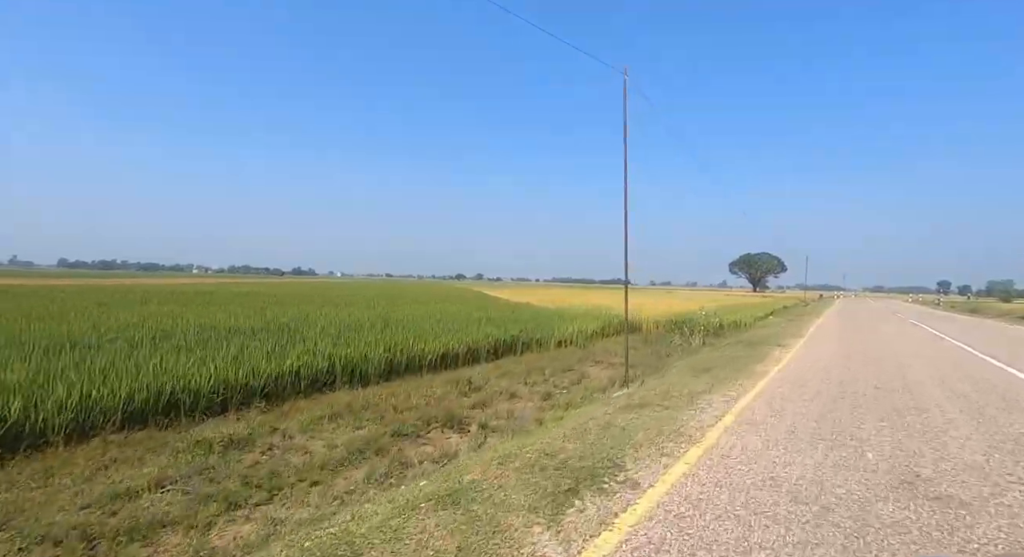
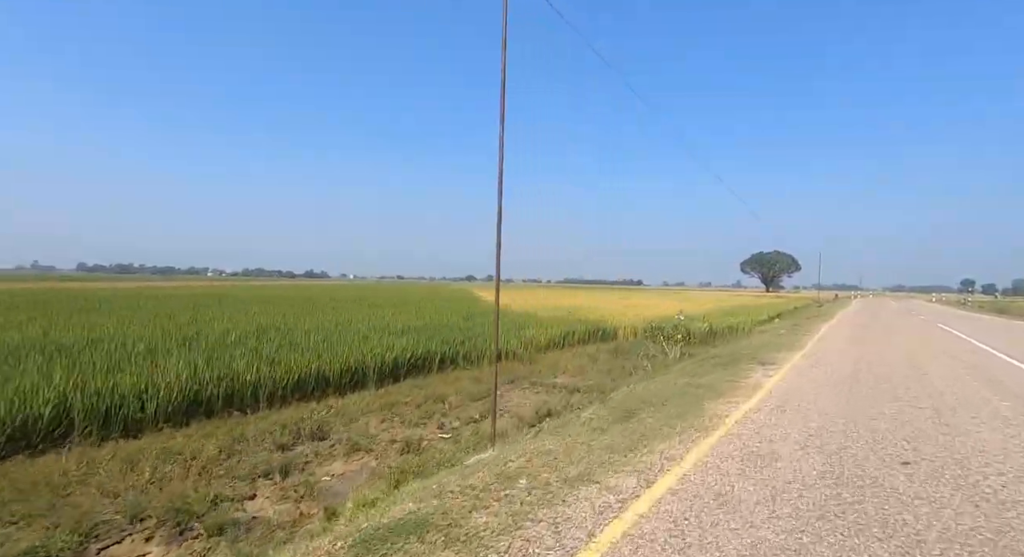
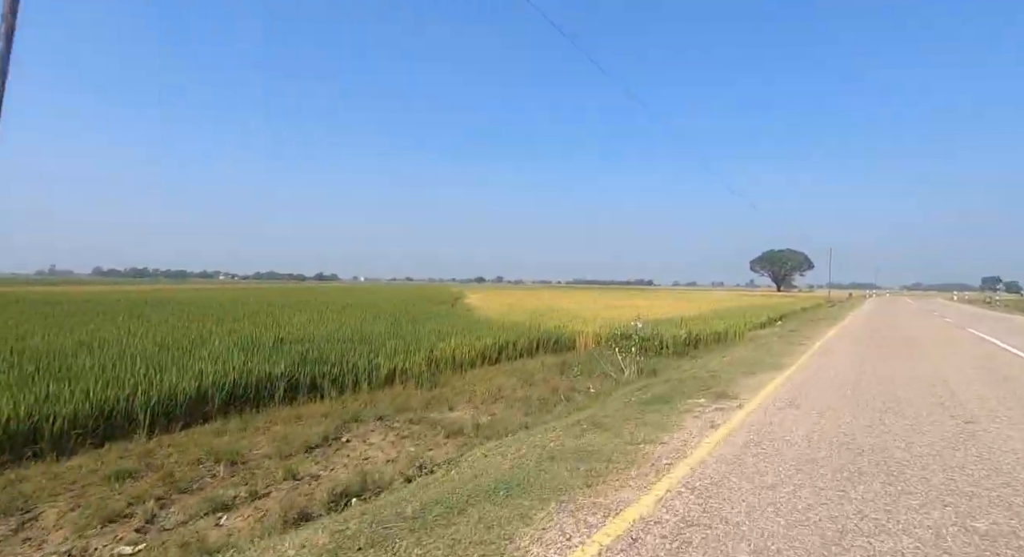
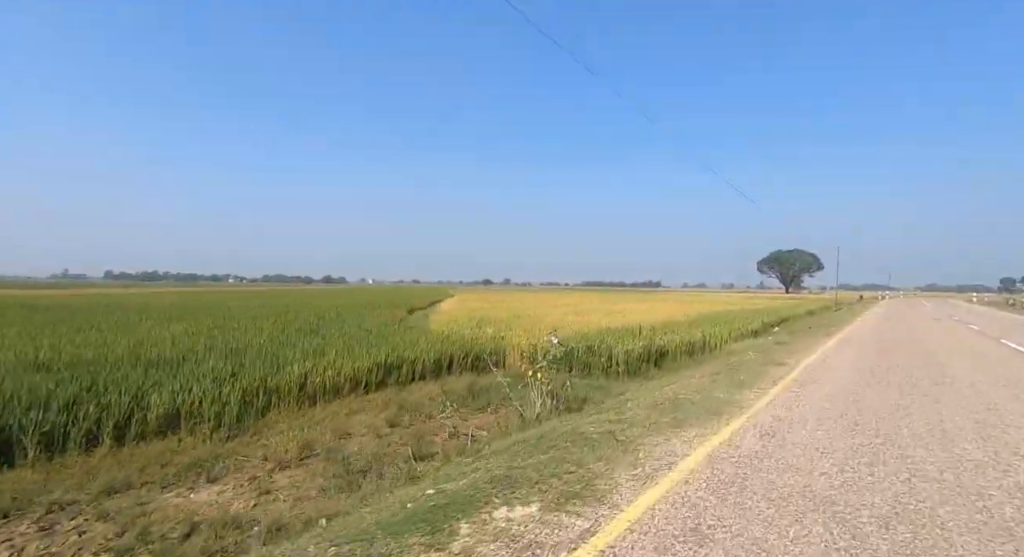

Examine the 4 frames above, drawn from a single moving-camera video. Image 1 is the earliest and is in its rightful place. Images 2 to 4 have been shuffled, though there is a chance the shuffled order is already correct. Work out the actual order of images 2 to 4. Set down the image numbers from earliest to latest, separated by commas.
2, 3, 4
